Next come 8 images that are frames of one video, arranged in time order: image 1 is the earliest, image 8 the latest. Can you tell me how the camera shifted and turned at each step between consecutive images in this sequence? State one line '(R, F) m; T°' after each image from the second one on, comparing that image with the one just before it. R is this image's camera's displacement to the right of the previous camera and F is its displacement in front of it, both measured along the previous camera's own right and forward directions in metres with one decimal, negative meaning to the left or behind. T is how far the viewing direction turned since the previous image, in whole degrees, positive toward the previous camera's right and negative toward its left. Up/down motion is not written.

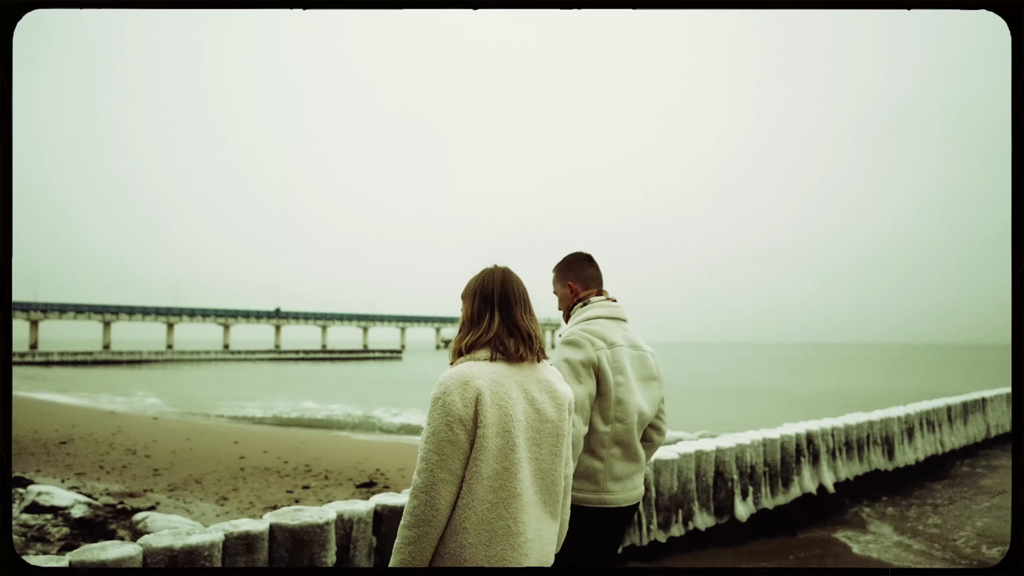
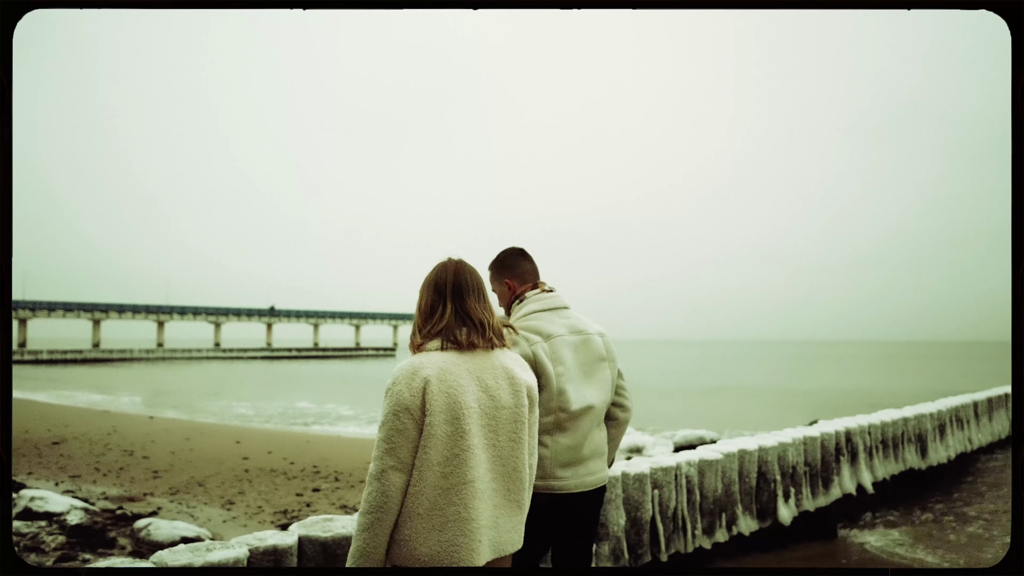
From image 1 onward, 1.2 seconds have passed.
(-0.4, +0.4) m; +1°
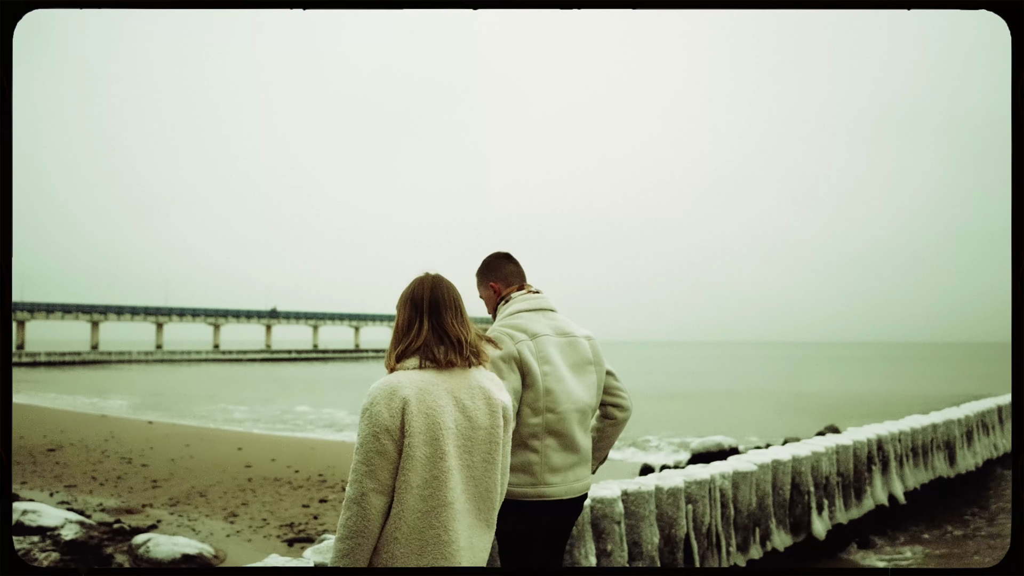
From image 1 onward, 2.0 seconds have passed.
(-0.2, +0.3) m; 0°
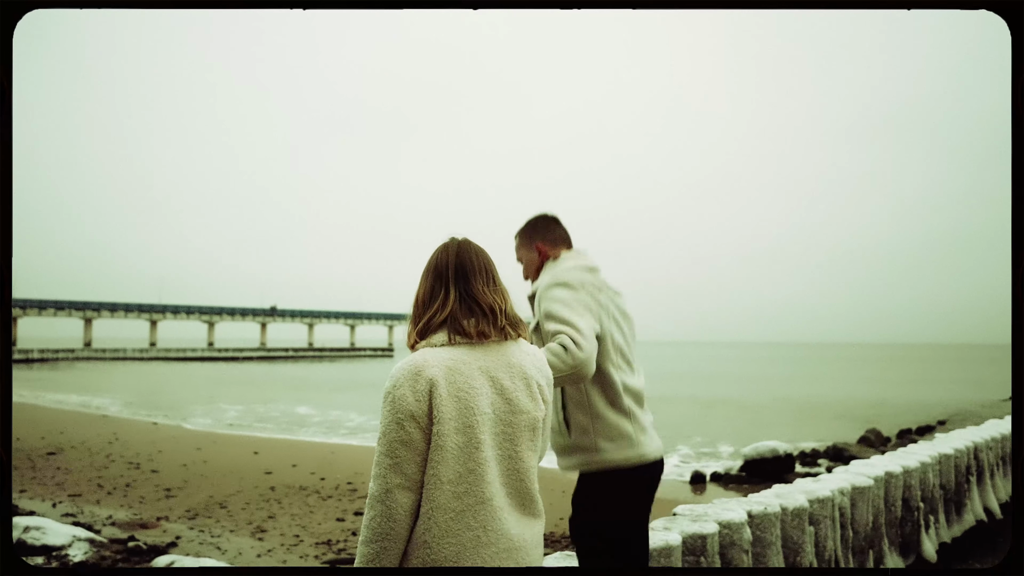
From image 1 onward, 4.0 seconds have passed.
(-0.7, +0.7) m; 0°
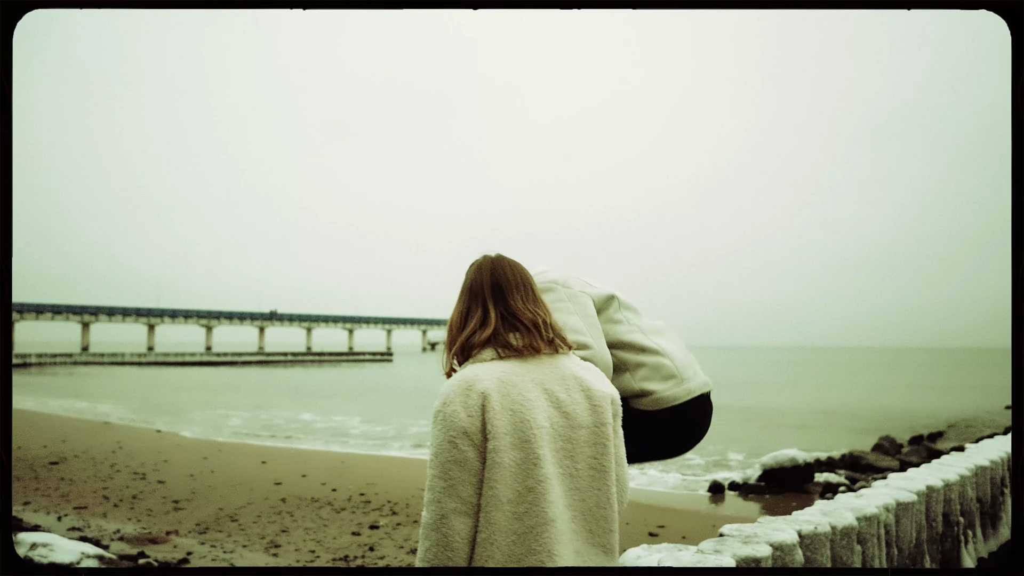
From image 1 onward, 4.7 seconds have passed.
(-0.2, +0.2) m; 0°
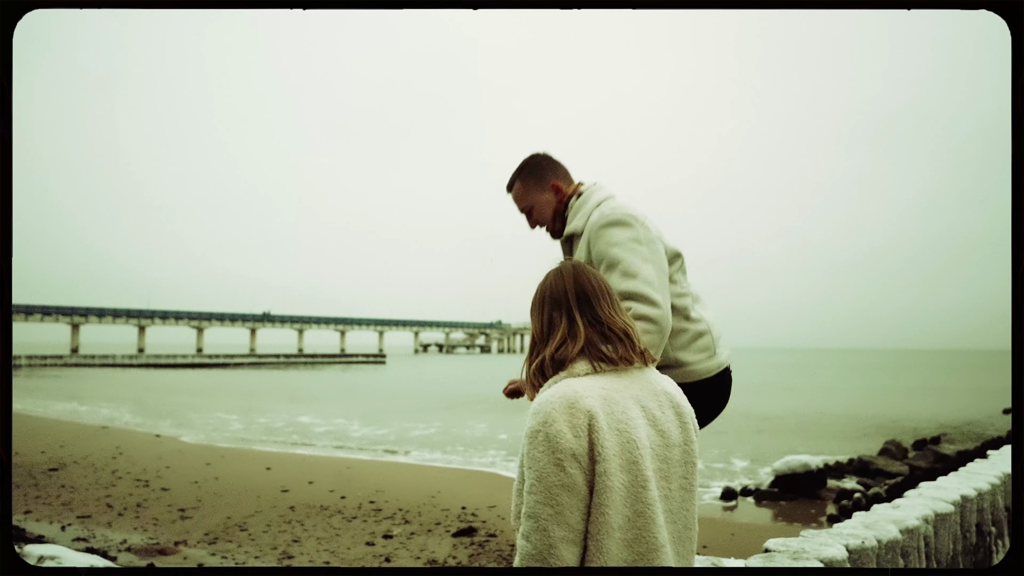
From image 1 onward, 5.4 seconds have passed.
(-0.3, +0.1) m; +1°
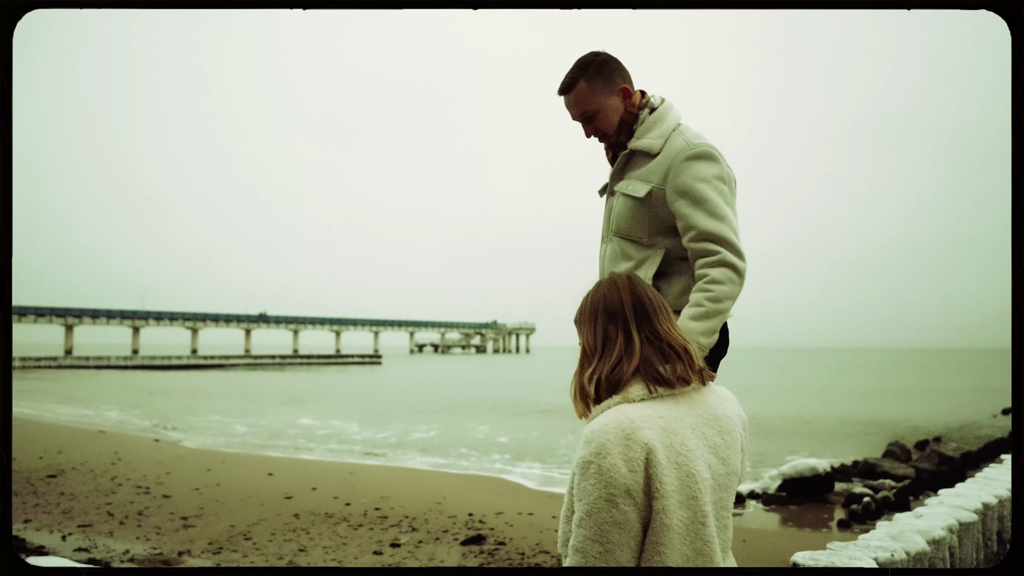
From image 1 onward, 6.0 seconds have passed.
(-0.1, +0.1) m; 0°
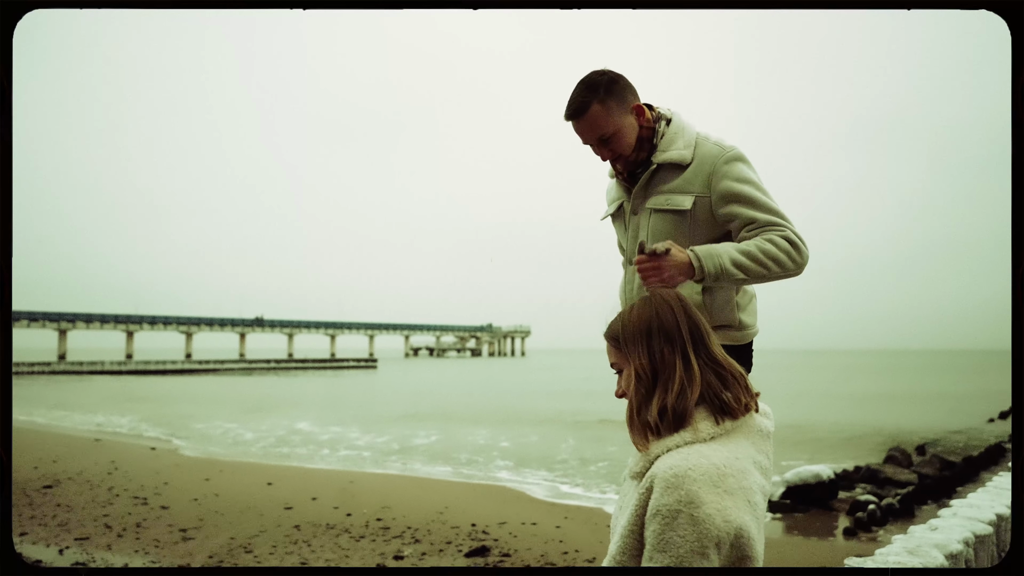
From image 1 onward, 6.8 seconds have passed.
(-0.1, +0.1) m; 0°
